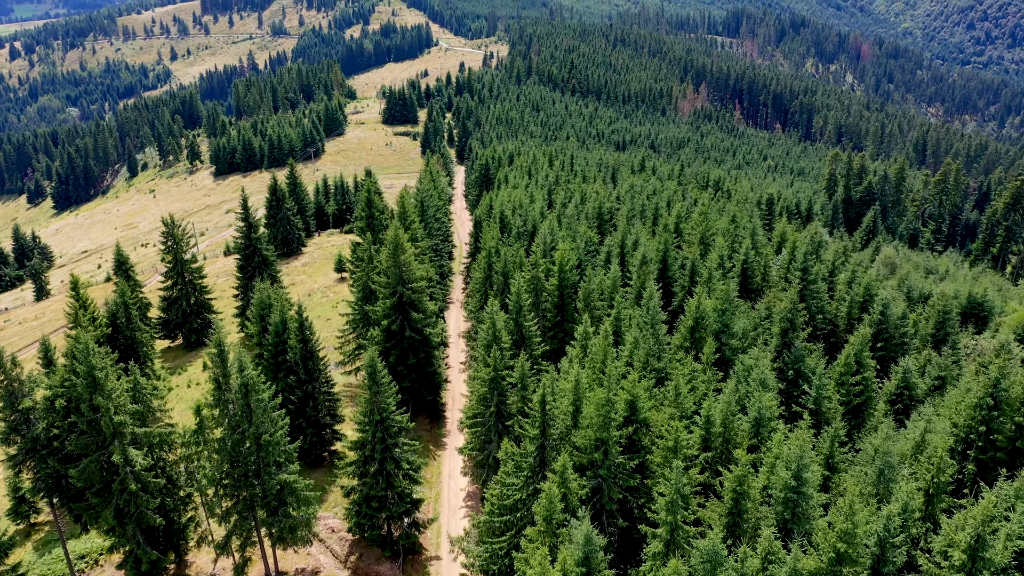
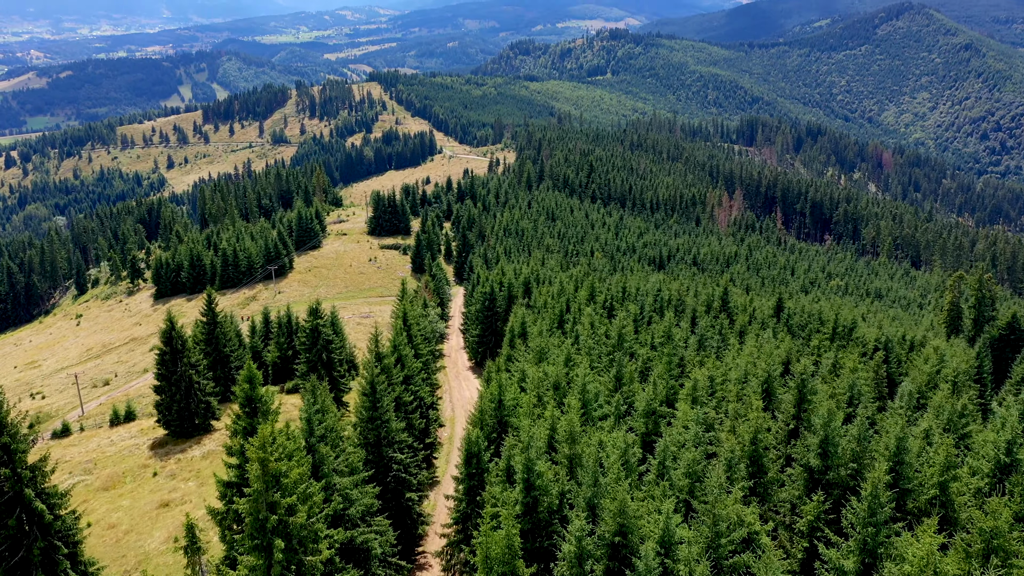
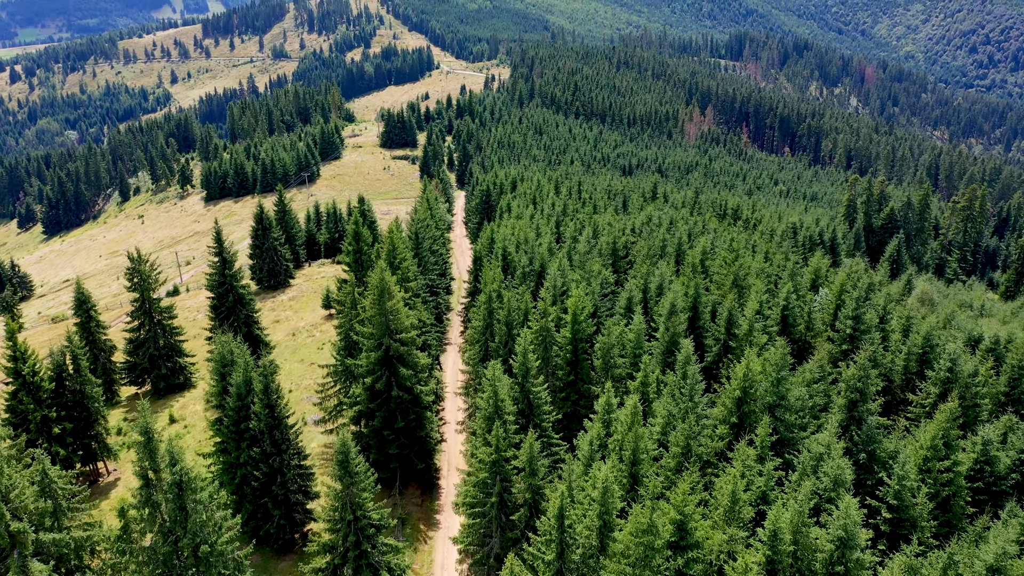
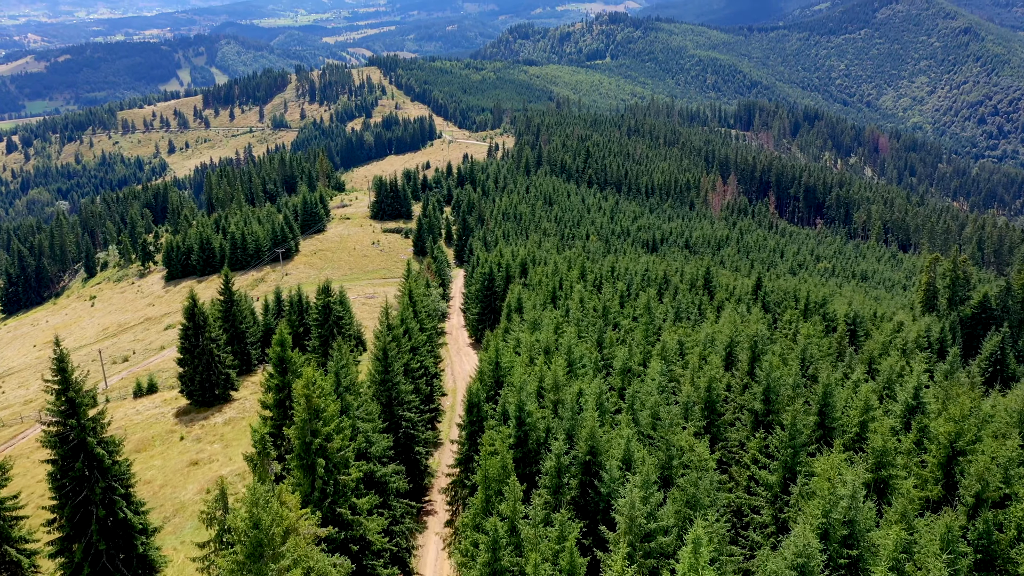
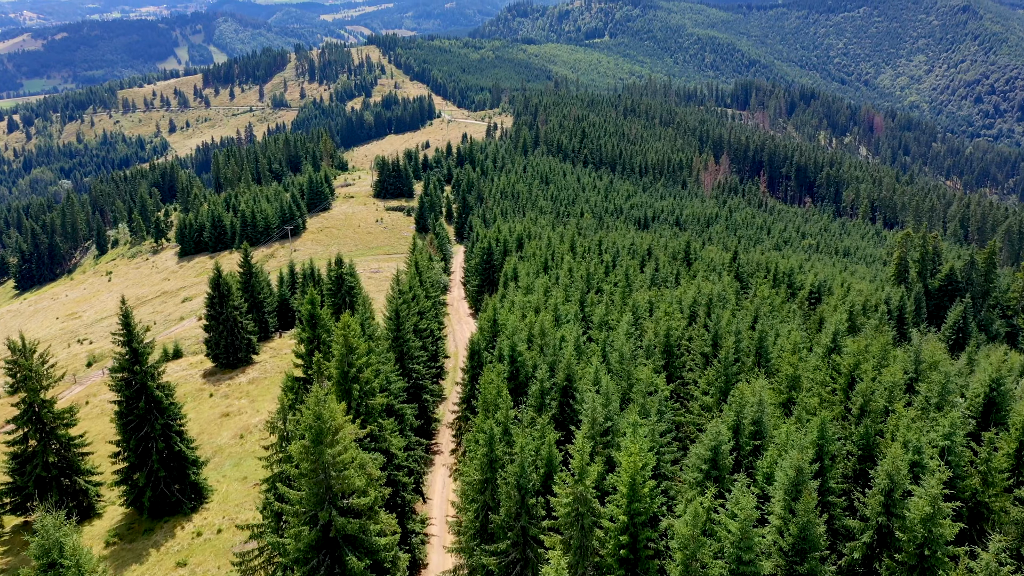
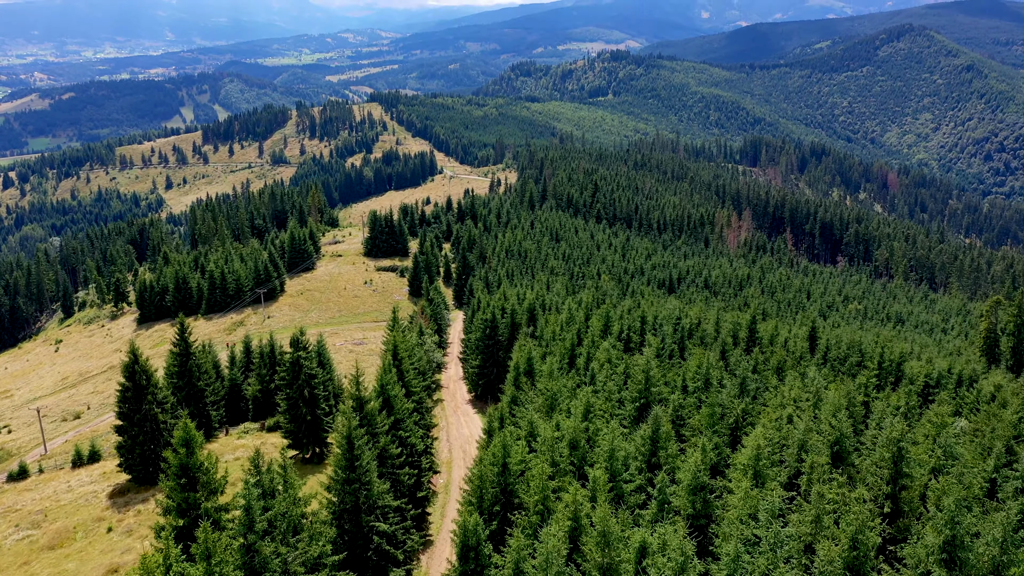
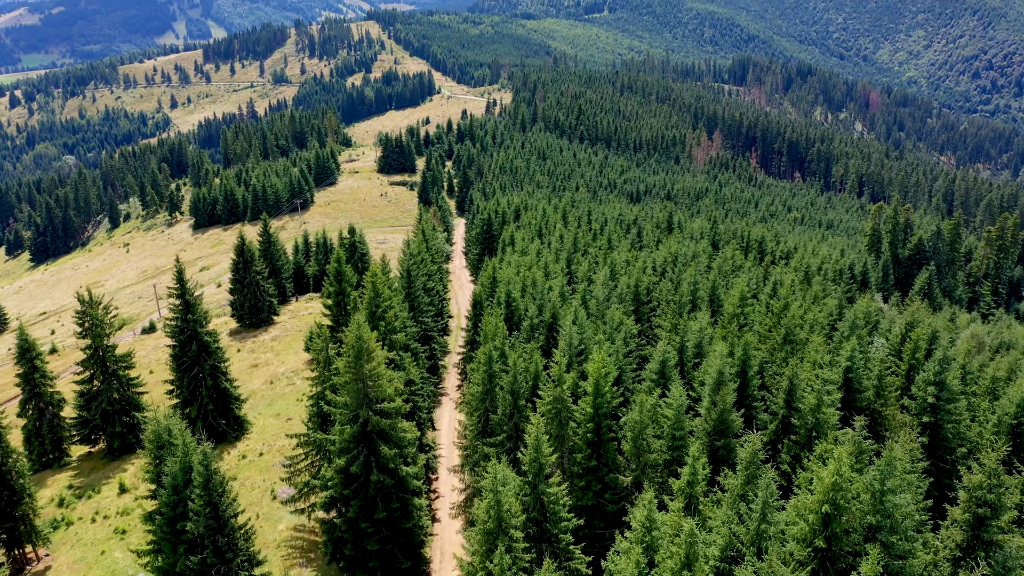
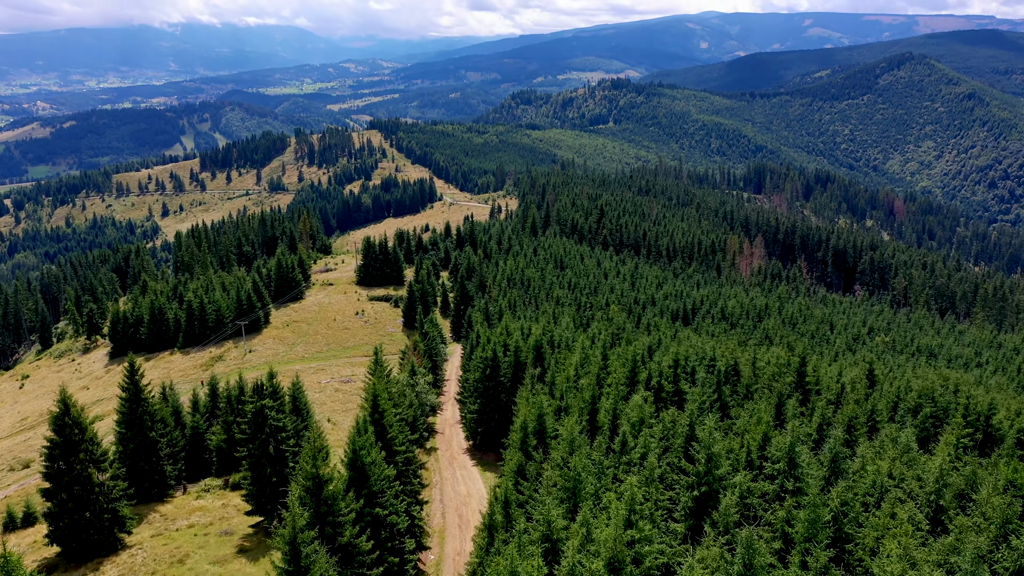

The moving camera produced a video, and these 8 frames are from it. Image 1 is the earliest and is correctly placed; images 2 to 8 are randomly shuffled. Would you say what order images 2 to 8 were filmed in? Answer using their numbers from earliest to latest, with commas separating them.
3, 7, 5, 4, 2, 6, 8
